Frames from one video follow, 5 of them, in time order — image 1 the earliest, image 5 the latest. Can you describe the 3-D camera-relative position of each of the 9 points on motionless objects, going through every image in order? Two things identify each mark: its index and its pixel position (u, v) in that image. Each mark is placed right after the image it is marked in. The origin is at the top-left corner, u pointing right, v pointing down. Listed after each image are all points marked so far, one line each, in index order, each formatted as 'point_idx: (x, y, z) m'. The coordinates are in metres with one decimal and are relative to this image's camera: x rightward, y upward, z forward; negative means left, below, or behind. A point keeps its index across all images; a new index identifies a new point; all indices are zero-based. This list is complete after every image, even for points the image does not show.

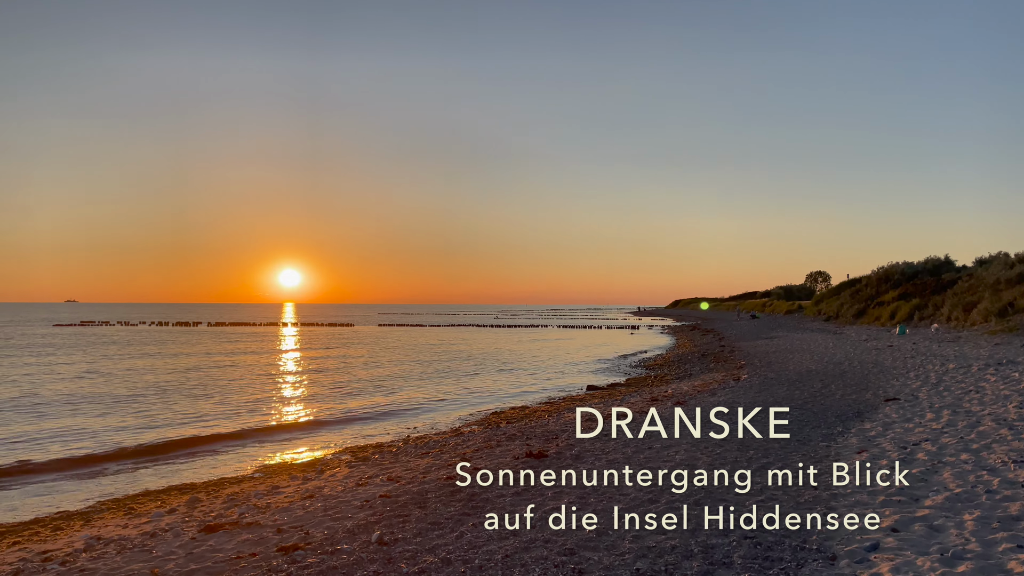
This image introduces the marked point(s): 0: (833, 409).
0: (+9.6, -3.6, +16.9) m
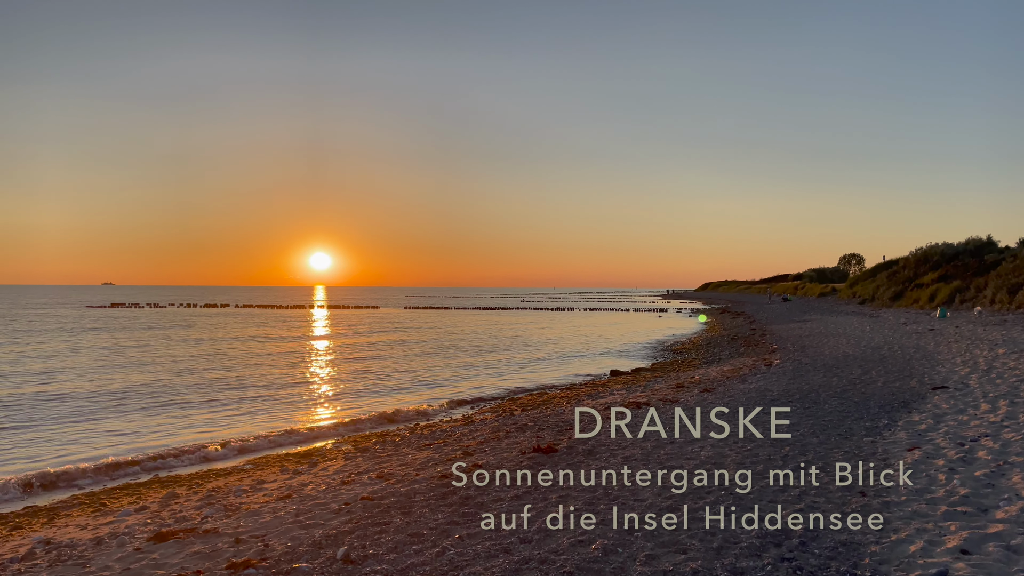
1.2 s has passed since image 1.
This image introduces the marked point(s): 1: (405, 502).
0: (+10.0, -3.0, +15.5) m
1: (-1.3, -2.5, +6.6) m
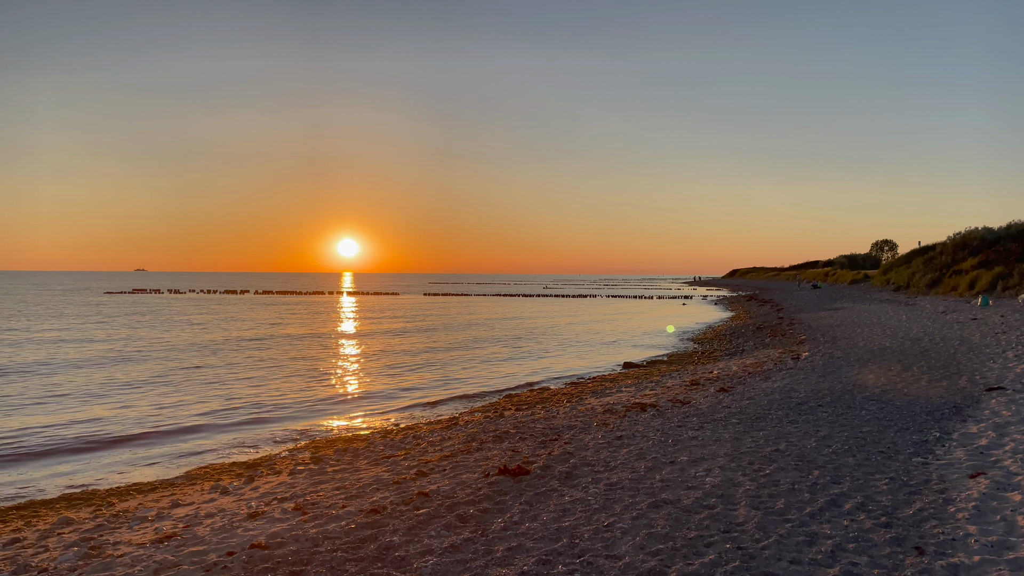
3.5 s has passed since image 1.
0: (+9.8, -2.7, +13.5) m
1: (-1.9, -2.4, +5.1) m
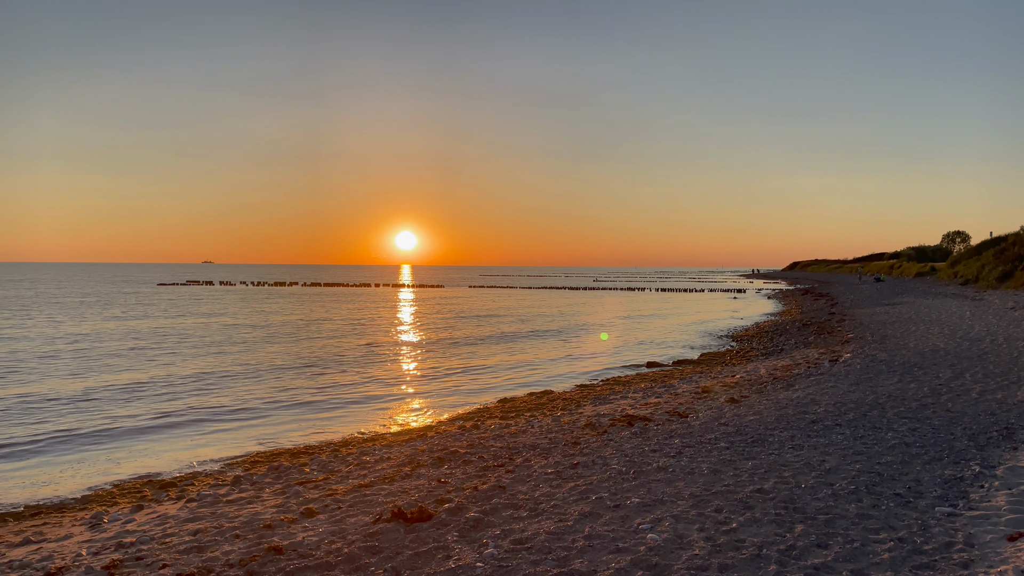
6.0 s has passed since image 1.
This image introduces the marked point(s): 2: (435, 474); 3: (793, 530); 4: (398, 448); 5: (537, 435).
0: (+9.1, -2.7, +11.3) m
1: (-3.2, -2.5, +3.9) m
2: (-1.1, -2.7, +8.2) m
3: (+3.0, -2.6, +6.0) m
4: (-2.1, -3.0, +10.7) m
5: (+0.5, -3.0, +11.4) m
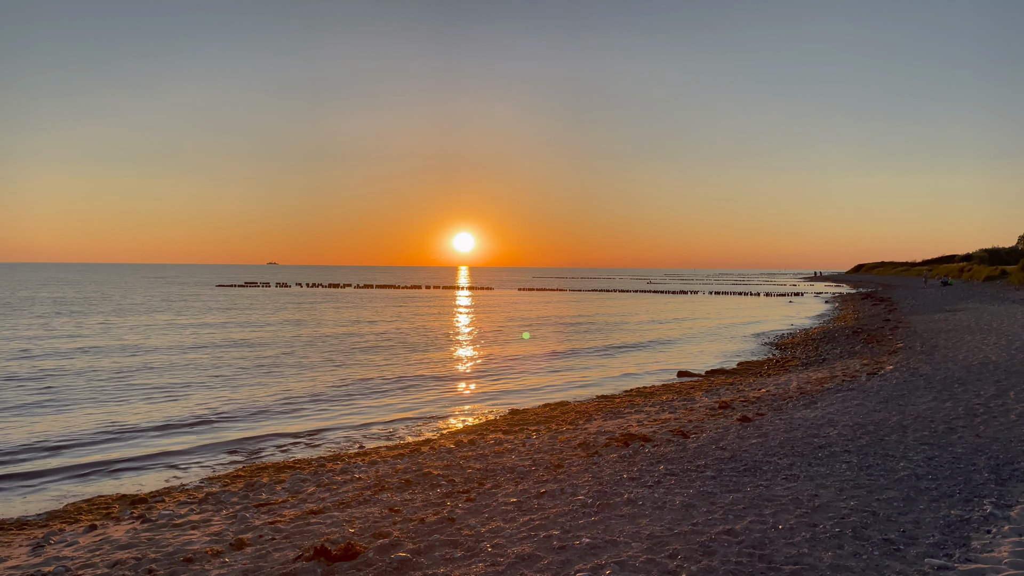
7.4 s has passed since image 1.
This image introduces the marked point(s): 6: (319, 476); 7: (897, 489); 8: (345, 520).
0: (+8.8, -3.0, +10.2) m
1: (-4.0, -2.7, +3.7) m
2: (-1.6, -3.0, +7.9) m
3: (+2.3, -2.8, +5.3) m
4: (-2.4, -3.3, +10.4) m
5: (+0.2, -3.2, +10.9) m
6: (-3.4, -3.3, +10.1) m
7: (+5.6, -2.9, +8.1) m
8: (-2.1, -2.9, +7.0) m
